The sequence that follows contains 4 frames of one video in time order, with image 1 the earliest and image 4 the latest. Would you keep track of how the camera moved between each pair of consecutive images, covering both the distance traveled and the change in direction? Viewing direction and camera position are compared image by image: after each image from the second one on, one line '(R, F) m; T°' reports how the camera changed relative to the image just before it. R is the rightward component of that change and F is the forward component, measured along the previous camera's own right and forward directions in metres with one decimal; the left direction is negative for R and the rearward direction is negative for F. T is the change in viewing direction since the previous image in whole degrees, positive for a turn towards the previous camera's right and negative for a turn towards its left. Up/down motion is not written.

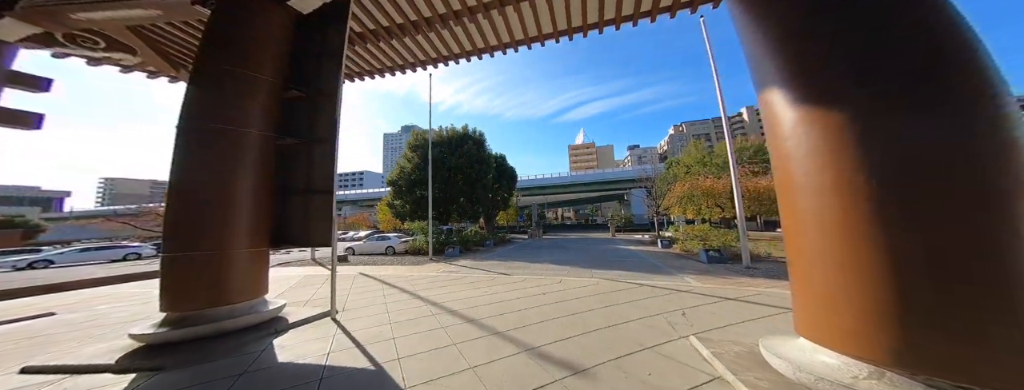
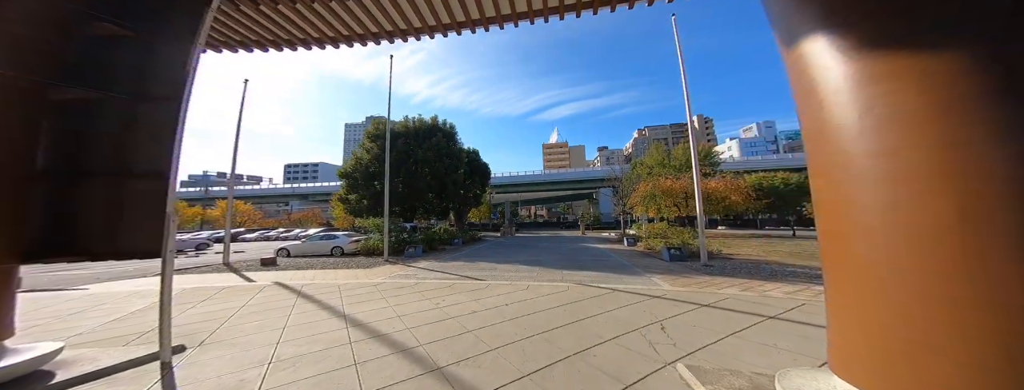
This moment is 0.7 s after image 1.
(+0.3, +0.8) m; +6°
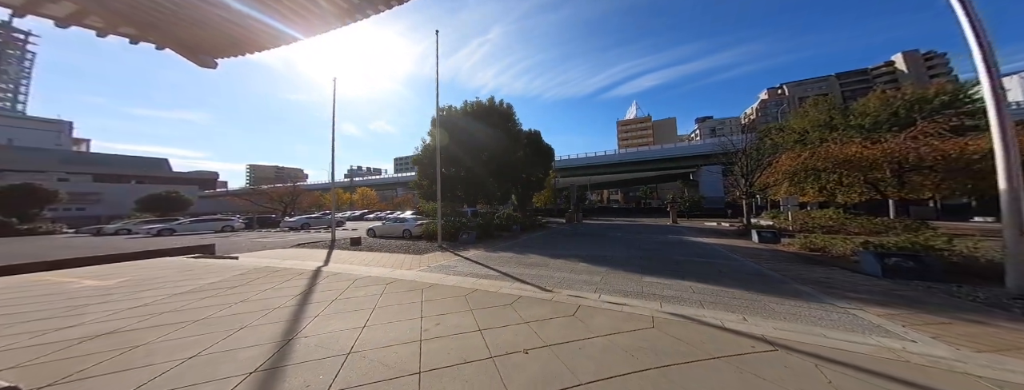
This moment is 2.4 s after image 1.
(+0.6, +1.8) m; -19°
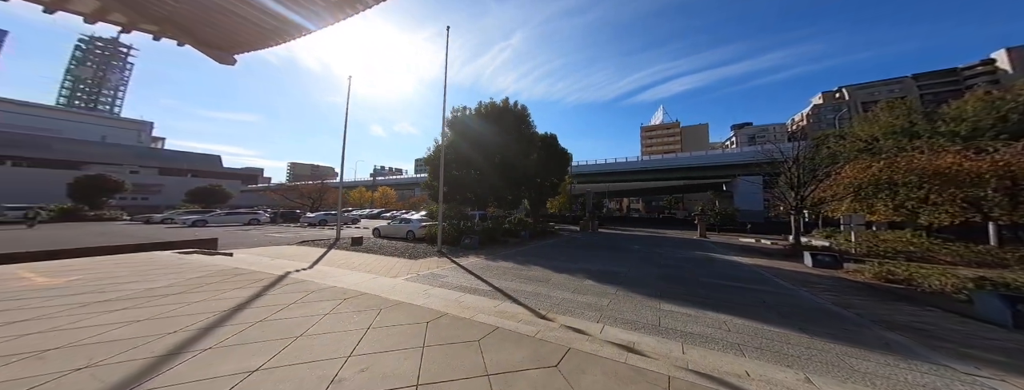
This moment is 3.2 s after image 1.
(+0.5, +0.8) m; -5°
